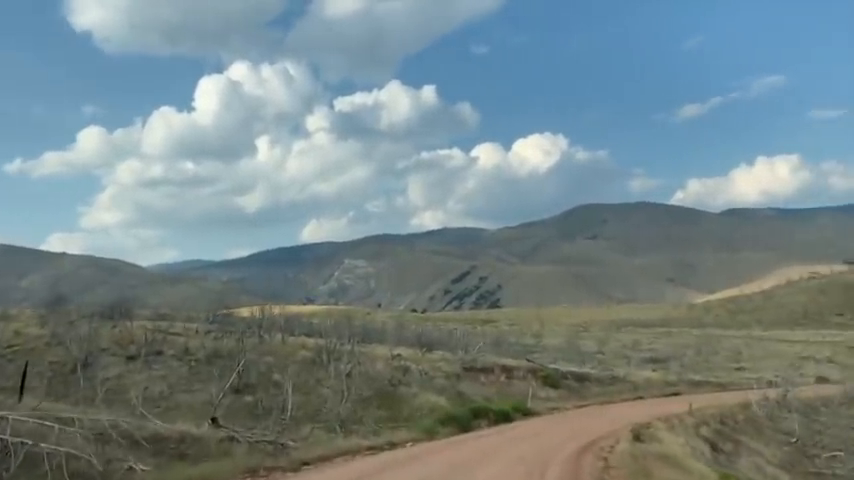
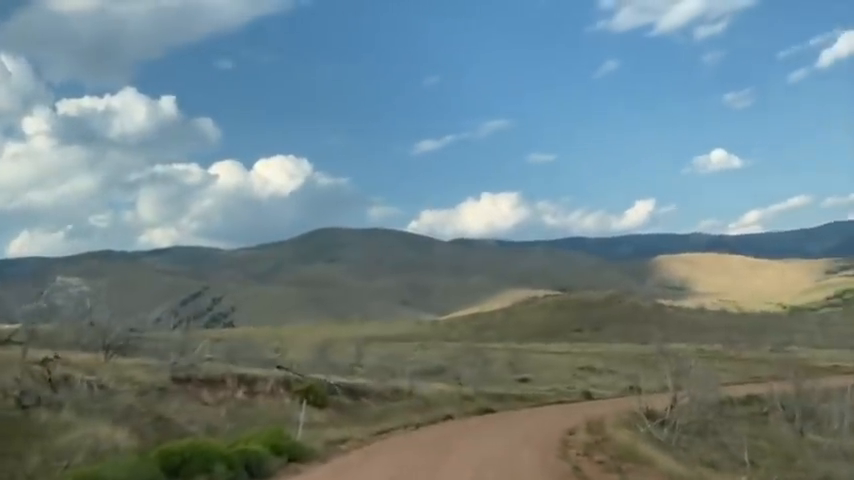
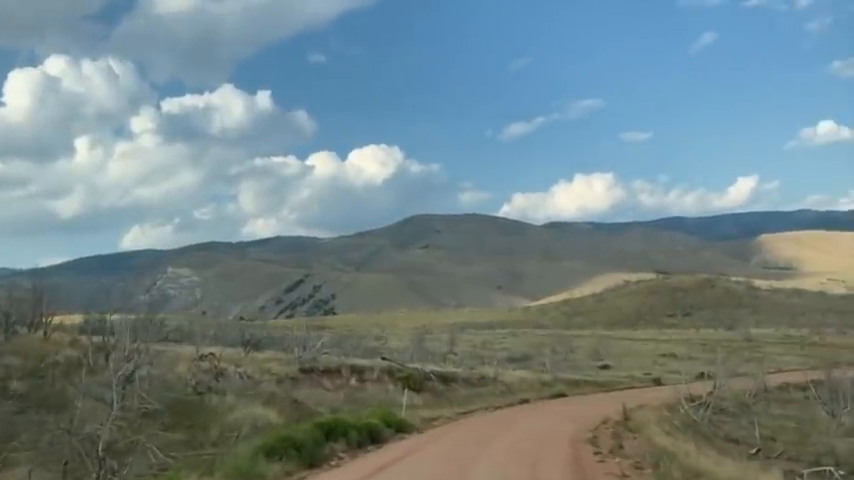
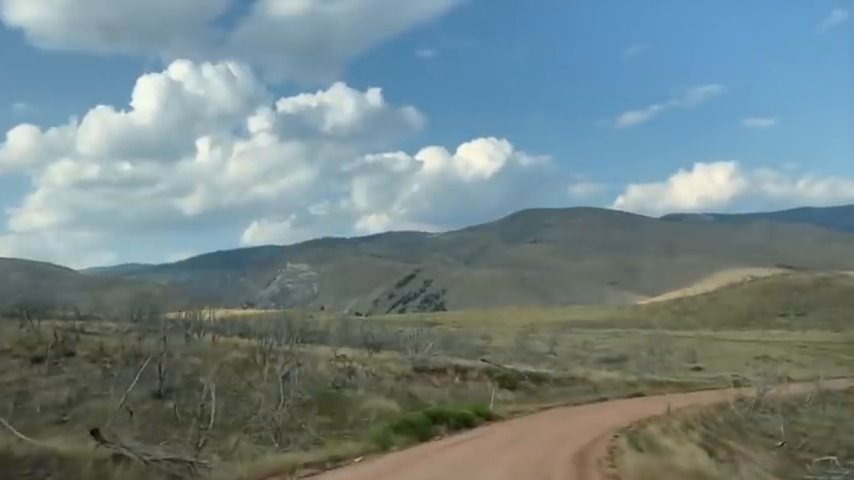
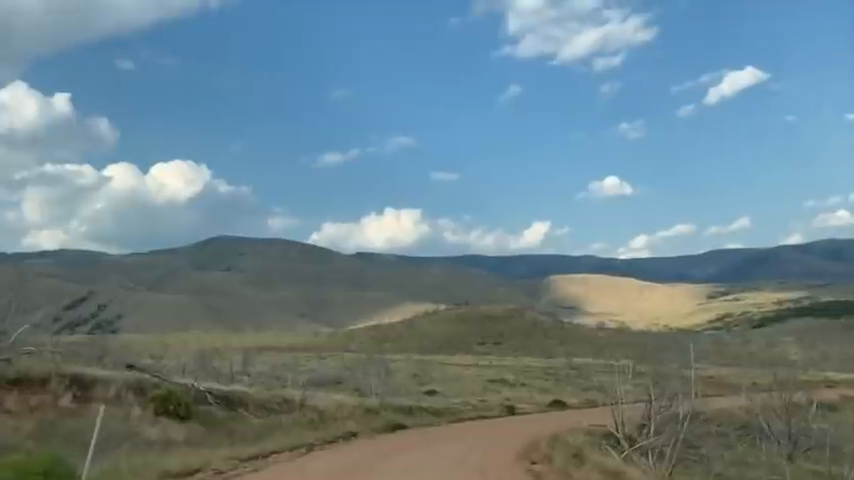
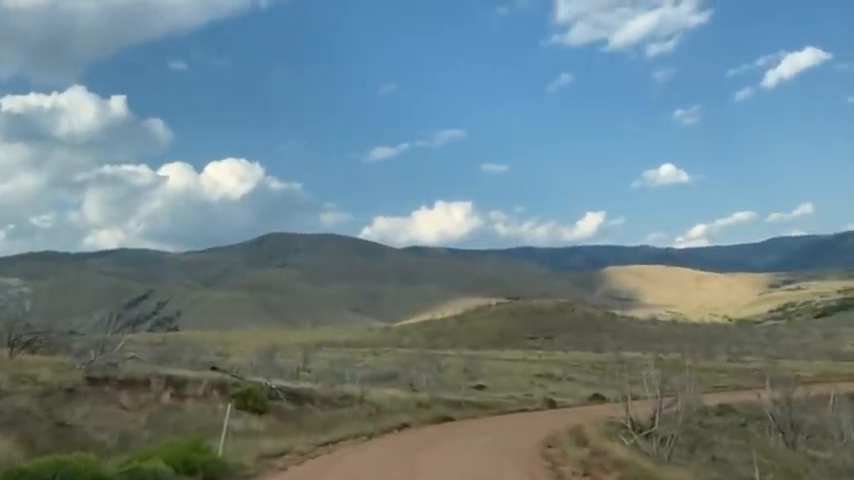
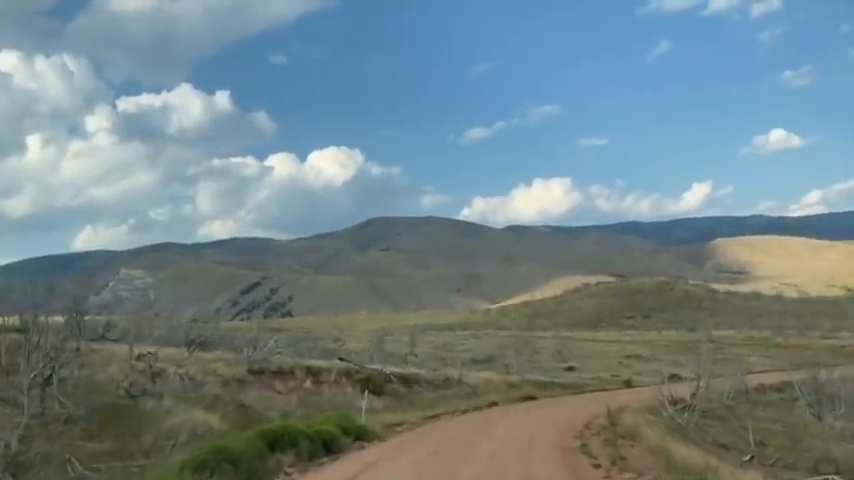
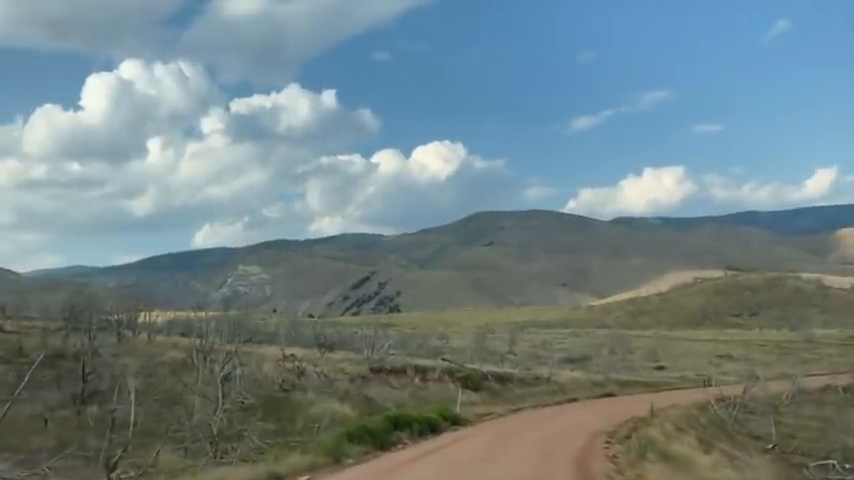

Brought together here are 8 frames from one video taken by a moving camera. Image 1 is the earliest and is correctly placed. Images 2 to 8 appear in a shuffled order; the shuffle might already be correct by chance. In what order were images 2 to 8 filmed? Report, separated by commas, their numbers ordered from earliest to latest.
4, 8, 3, 7, 2, 6, 5
